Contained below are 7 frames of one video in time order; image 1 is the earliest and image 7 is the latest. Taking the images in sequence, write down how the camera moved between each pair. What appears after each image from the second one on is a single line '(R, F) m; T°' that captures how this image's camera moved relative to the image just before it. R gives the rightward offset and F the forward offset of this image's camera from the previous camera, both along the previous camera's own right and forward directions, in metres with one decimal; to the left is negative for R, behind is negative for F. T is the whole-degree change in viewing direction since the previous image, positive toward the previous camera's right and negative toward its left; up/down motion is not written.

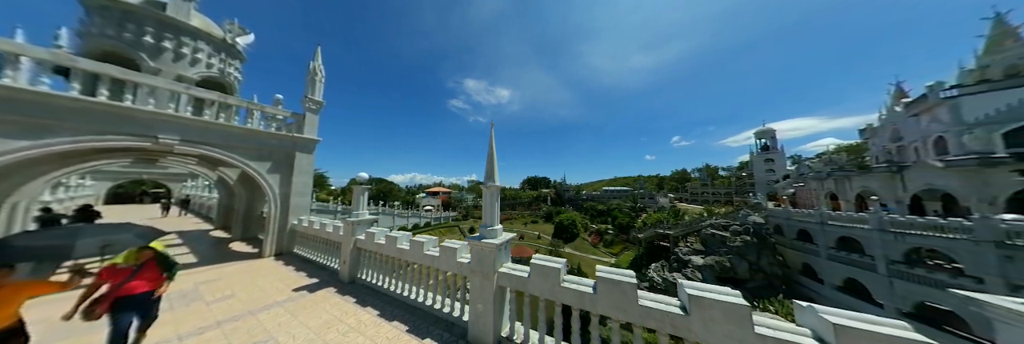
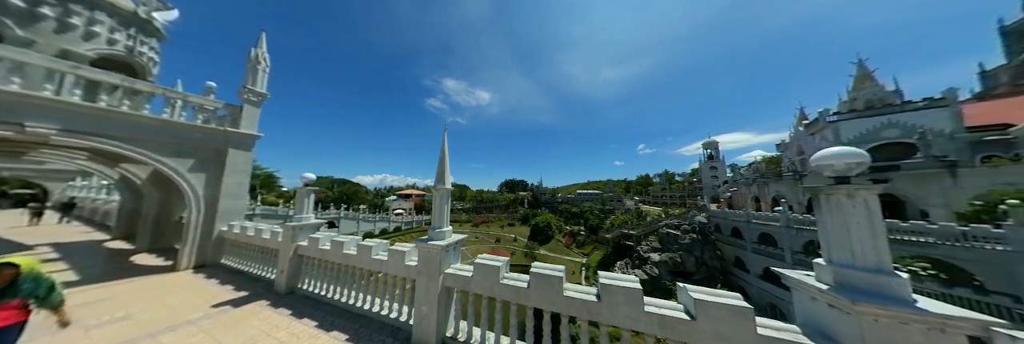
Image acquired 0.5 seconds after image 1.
(+0.3, -0.1) m; +7°
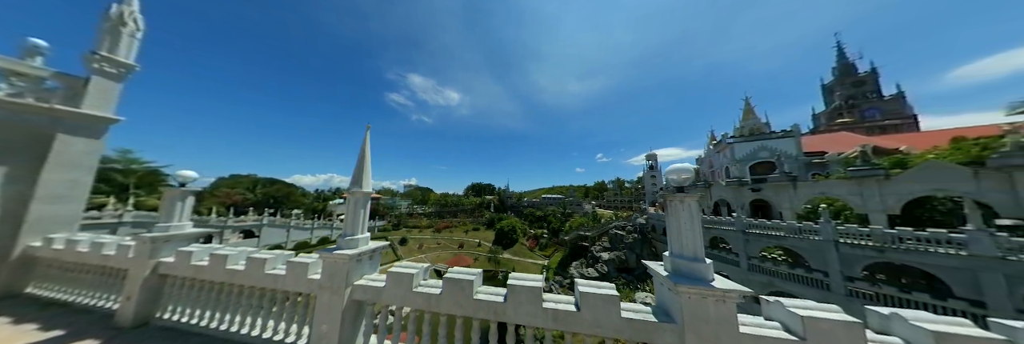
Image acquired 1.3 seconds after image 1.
(+0.5, -0.1) m; +10°
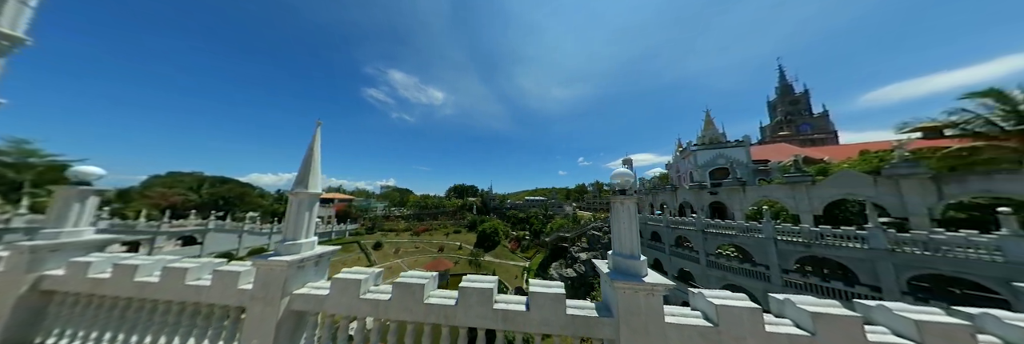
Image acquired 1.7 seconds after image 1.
(+0.3, 0.0) m; +5°
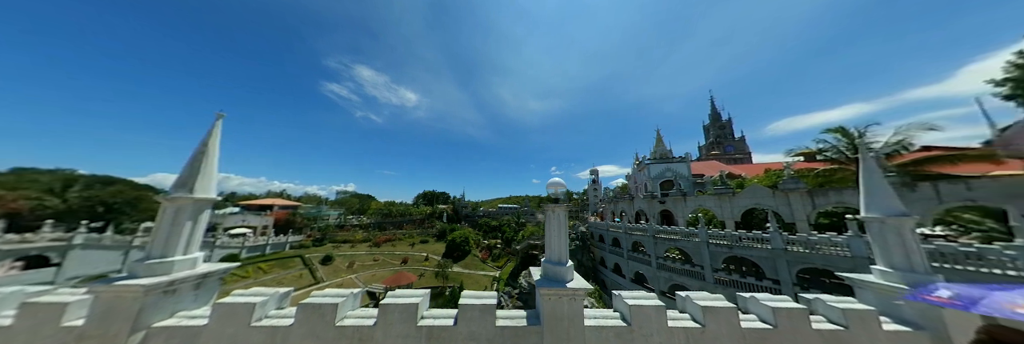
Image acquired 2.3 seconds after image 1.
(+0.3, 0.0) m; +8°
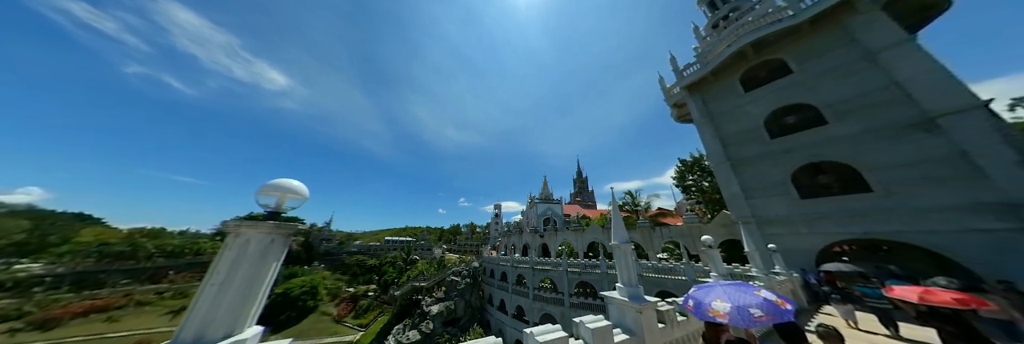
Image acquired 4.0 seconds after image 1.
(+1.1, +0.2) m; +27°
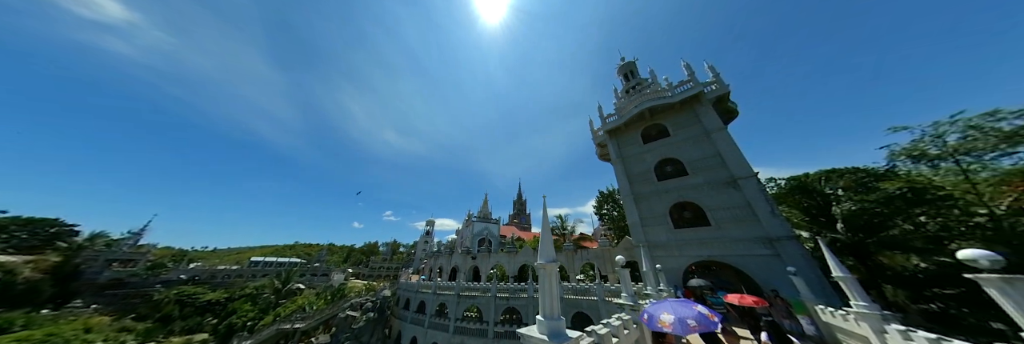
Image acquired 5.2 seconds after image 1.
(+0.4, +0.6) m; +17°
